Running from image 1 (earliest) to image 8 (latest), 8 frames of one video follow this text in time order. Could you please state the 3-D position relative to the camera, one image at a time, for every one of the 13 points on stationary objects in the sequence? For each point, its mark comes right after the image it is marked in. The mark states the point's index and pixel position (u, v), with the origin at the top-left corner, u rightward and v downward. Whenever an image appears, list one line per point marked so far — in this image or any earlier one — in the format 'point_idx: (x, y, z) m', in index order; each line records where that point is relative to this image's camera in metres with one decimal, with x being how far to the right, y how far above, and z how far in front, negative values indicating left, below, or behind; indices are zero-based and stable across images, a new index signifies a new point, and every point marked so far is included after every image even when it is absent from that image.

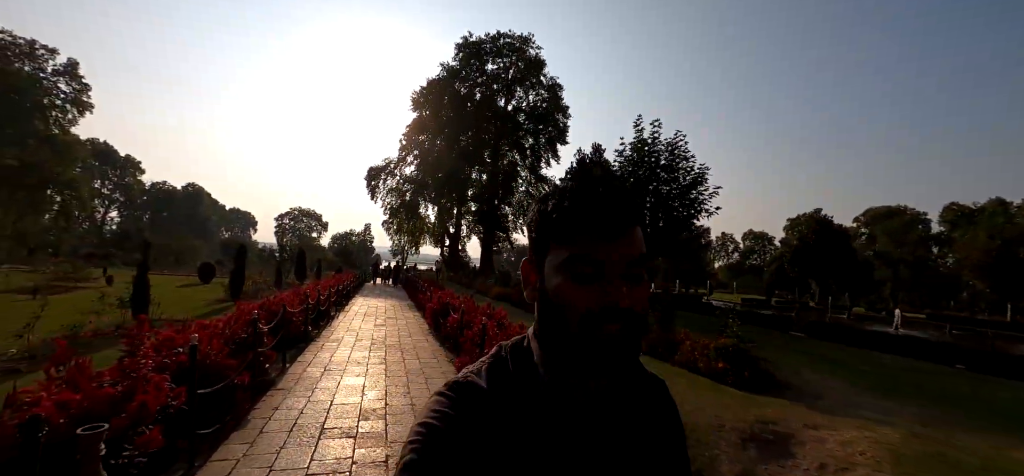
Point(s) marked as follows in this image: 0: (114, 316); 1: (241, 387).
0: (-9.4, -1.9, +9.8) m
1: (-3.1, -1.7, +4.7) m
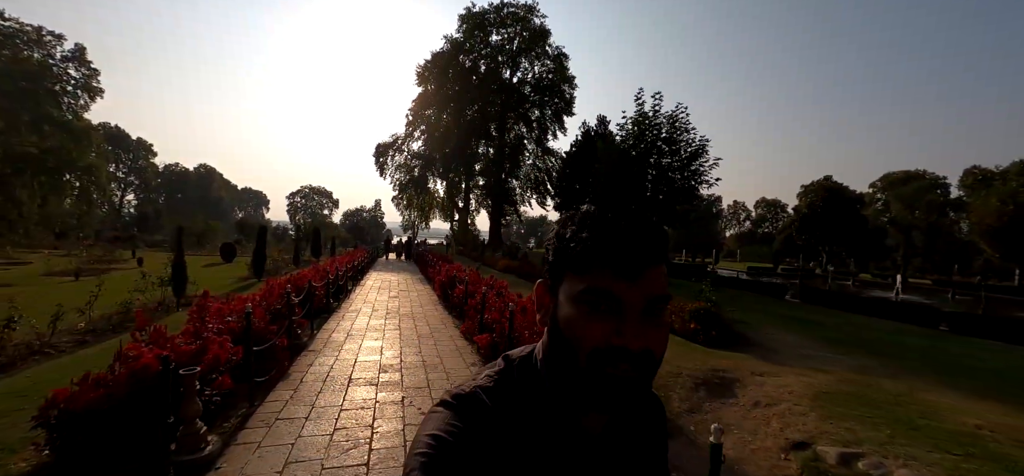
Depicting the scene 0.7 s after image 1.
0: (-9.3, -1.5, +10.9) m
1: (-3.1, -1.5, +5.7) m
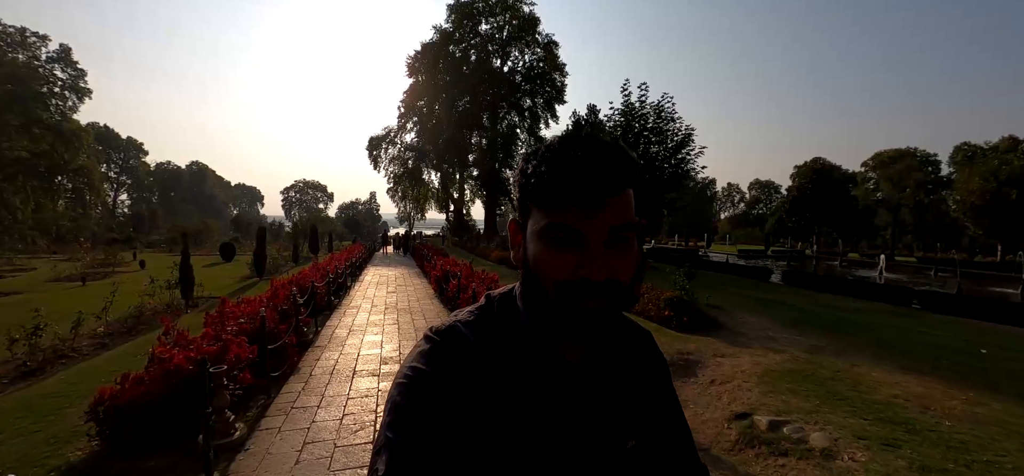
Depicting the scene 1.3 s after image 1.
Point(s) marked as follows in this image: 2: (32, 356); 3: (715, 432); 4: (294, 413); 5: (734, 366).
0: (-9.6, -1.6, +11.4) m
1: (-3.3, -1.6, +6.3) m
2: (-7.8, -1.9, +6.8) m
3: (+2.0, -1.9, +4.1) m
4: (-2.4, -1.9, +4.7) m
5: (+2.9, -1.7, +5.5) m
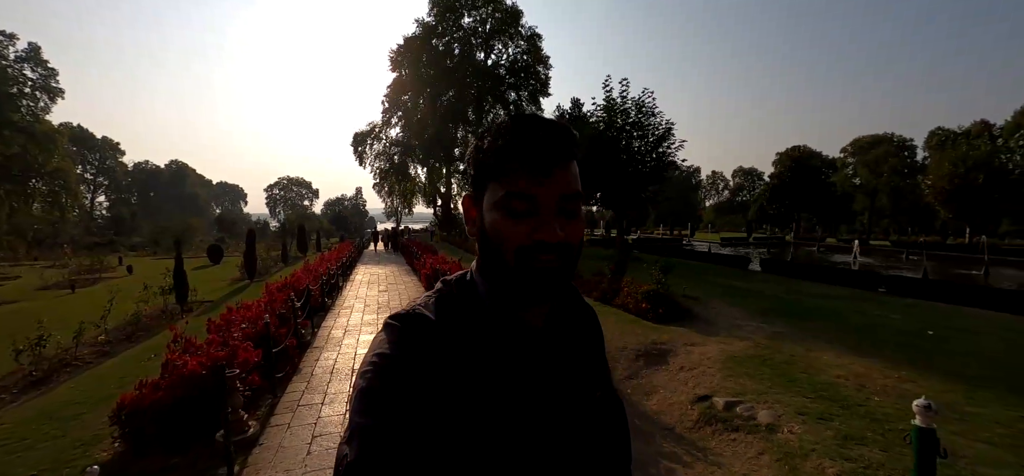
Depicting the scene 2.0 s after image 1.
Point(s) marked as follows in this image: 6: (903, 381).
0: (-9.9, -1.8, +11.6) m
1: (-3.5, -1.7, +6.6) m
2: (-8.0, -2.1, +7.1) m
3: (+1.8, -1.9, +4.6) m
4: (-2.6, -2.1, +5.1) m
5: (+2.8, -1.7, +6.1) m
6: (+4.6, -1.7, +4.9) m
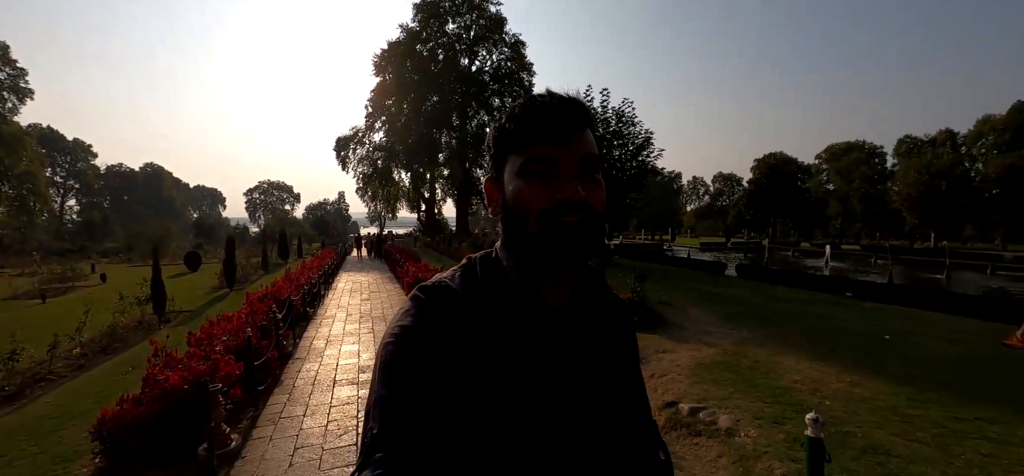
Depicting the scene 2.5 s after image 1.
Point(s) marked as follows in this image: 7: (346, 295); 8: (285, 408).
0: (-10.4, -2.1, +11.5) m
1: (-3.9, -1.9, +6.7) m
2: (-8.4, -2.4, +7.0) m
3: (+1.6, -2.1, +4.9) m
4: (-2.8, -2.3, +5.2) m
5: (+2.4, -1.9, +6.4) m
6: (+4.3, -1.9, +5.3) m
7: (-5.9, -2.0, +14.8) m
8: (-3.0, -2.3, +5.6) m
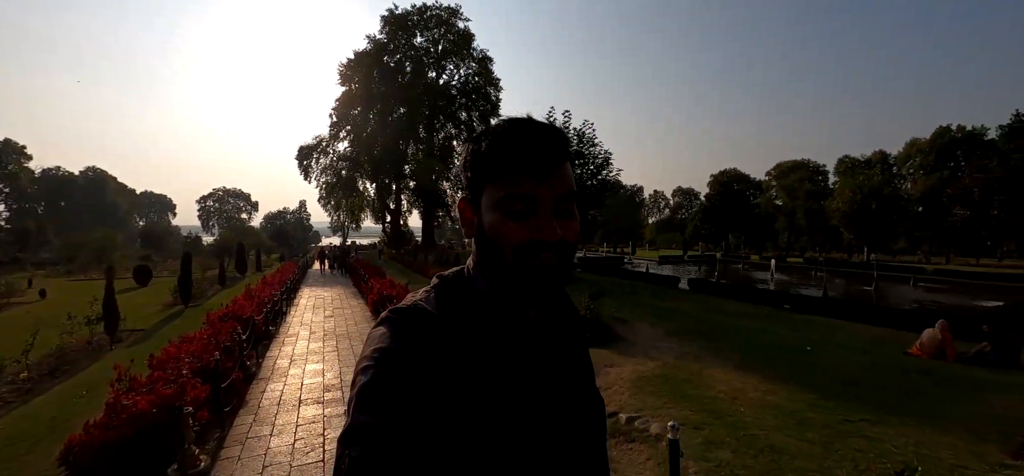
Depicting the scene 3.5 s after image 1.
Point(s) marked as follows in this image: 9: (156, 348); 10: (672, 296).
0: (-11.4, -2.5, +11.1) m
1: (-4.5, -2.3, +6.9) m
2: (-9.1, -2.7, +6.8) m
3: (+1.0, -2.5, +5.5) m
4: (-3.4, -2.6, +5.4) m
5: (+1.8, -2.3, +7.0) m
6: (+3.7, -2.3, +6.1) m
7: (-7.2, -2.6, +14.8) m
8: (-3.6, -2.6, +5.8) m
9: (-8.4, -2.6, +9.9) m
10: (+7.0, -2.6, +18.2) m
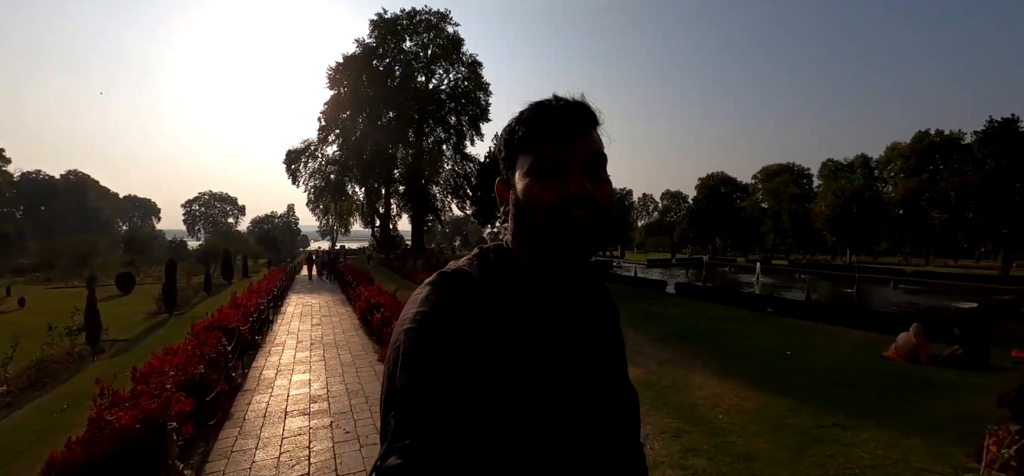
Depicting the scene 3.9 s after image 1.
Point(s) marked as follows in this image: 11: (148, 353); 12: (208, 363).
0: (-11.8, -2.8, +10.9) m
1: (-4.8, -2.5, +6.9) m
2: (-9.3, -2.9, +6.7) m
3: (+0.8, -2.7, +5.6) m
4: (-3.6, -2.8, +5.4) m
5: (+1.5, -2.5, +7.2) m
6: (+3.5, -2.4, +6.3) m
7: (-7.6, -2.9, +14.7) m
8: (-3.8, -2.8, +5.8) m
9: (-8.7, -2.8, +9.8) m
10: (+6.5, -2.8, +18.5) m
11: (-8.9, -2.8, +10.2) m
12: (-5.2, -2.2, +7.2) m
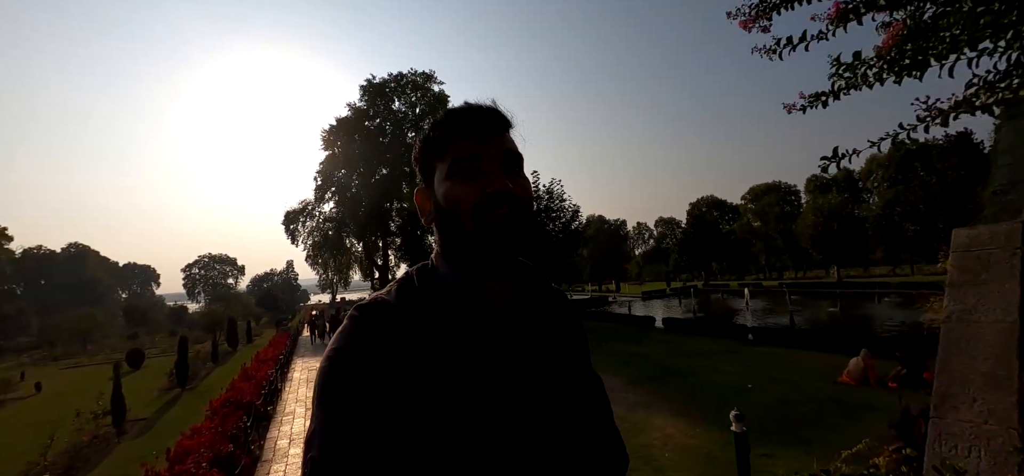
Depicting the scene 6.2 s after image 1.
0: (-12.0, -5.4, +11.9) m
1: (-5.0, -4.3, +7.9) m
2: (-9.5, -5.0, +7.6) m
3: (+0.5, -3.9, +6.6) m
4: (-3.9, -4.3, +6.4) m
5: (+1.2, -3.8, +8.2) m
6: (+3.2, -3.5, +7.4) m
7: (-7.8, -5.5, +15.6) m
8: (-4.1, -4.4, +6.8) m
9: (-9.0, -5.2, +10.7) m
10: (+6.2, -4.7, +19.5) m
11: (-9.2, -5.2, +11.2) m
12: (-5.5, -4.0, +8.2) m
